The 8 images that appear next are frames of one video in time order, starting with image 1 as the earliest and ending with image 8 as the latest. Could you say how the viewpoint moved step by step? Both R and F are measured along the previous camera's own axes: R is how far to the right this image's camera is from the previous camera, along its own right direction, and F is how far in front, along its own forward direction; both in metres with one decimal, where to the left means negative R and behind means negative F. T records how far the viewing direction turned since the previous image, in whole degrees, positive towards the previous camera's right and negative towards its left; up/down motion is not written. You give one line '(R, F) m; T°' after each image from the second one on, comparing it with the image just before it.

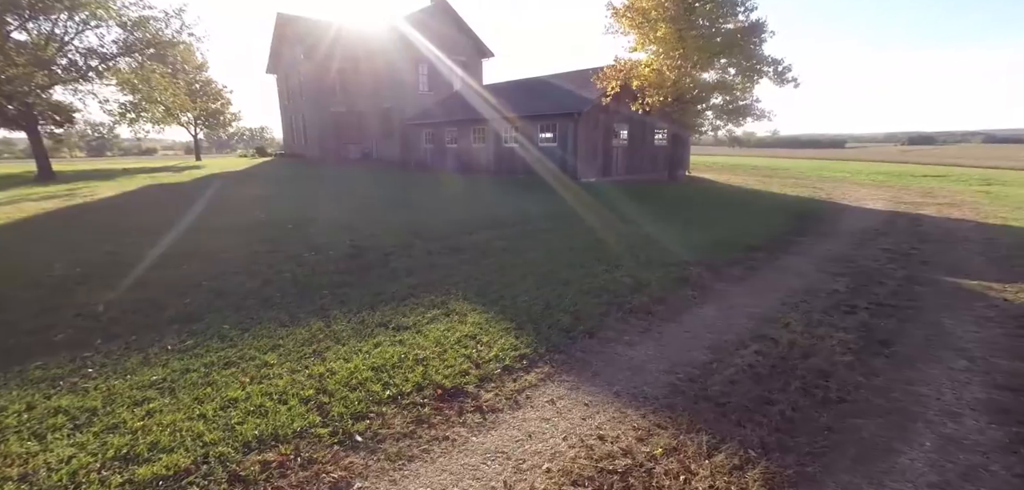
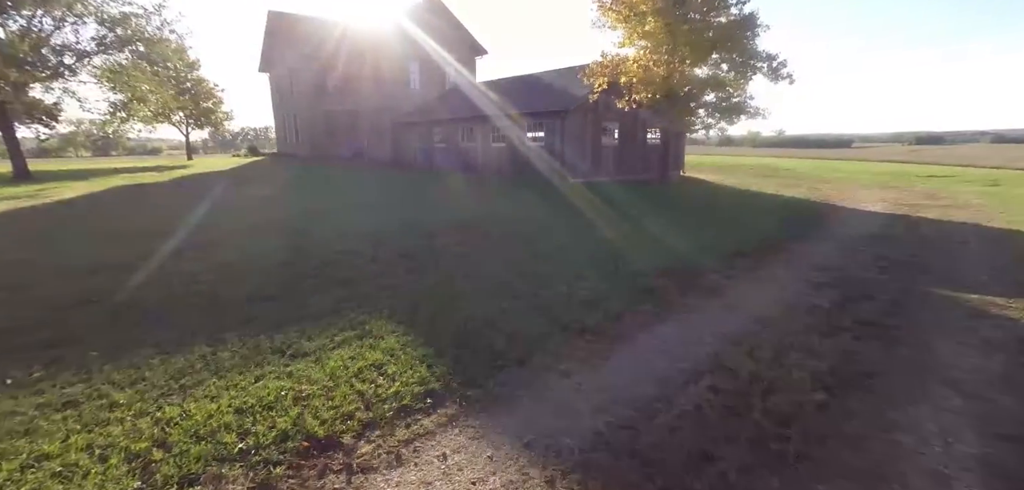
(+0.7, +0.6) m; -1°
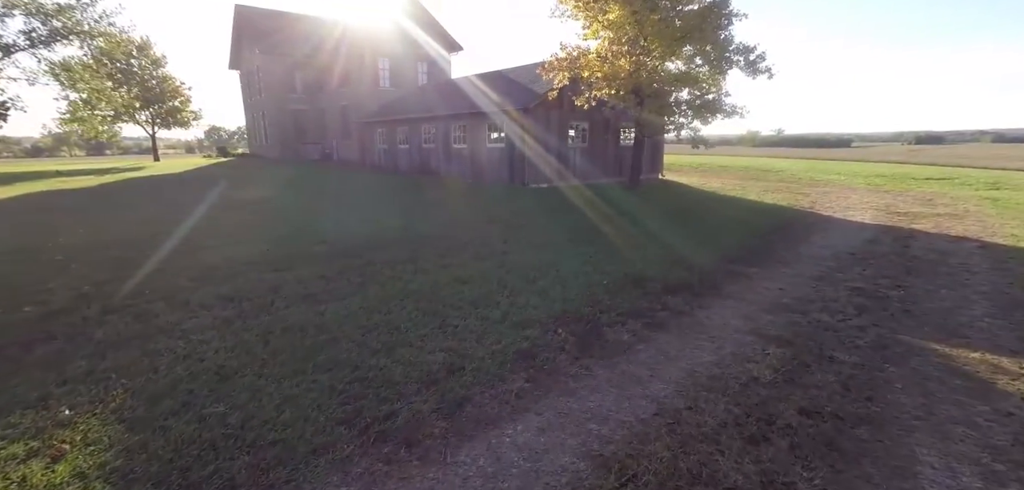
(+1.4, +1.5) m; 0°
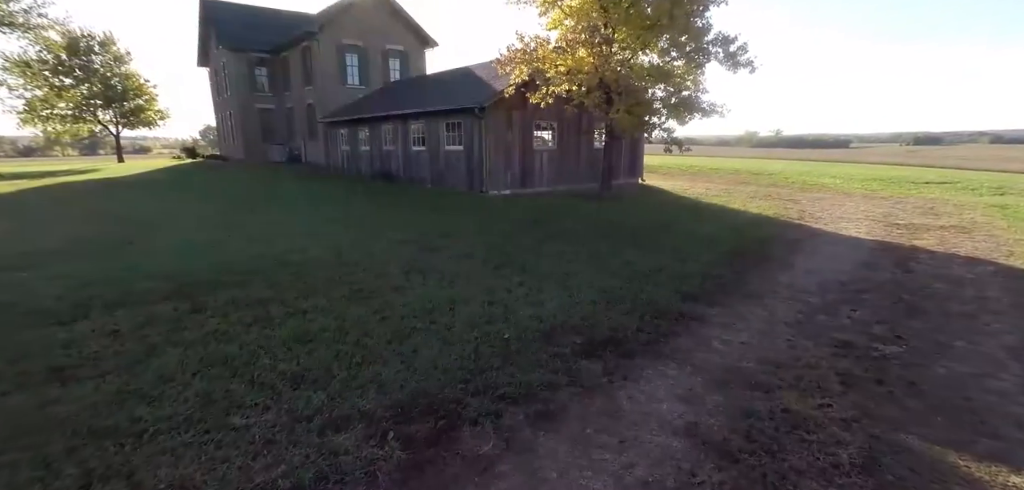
(+1.2, +1.6) m; 0°
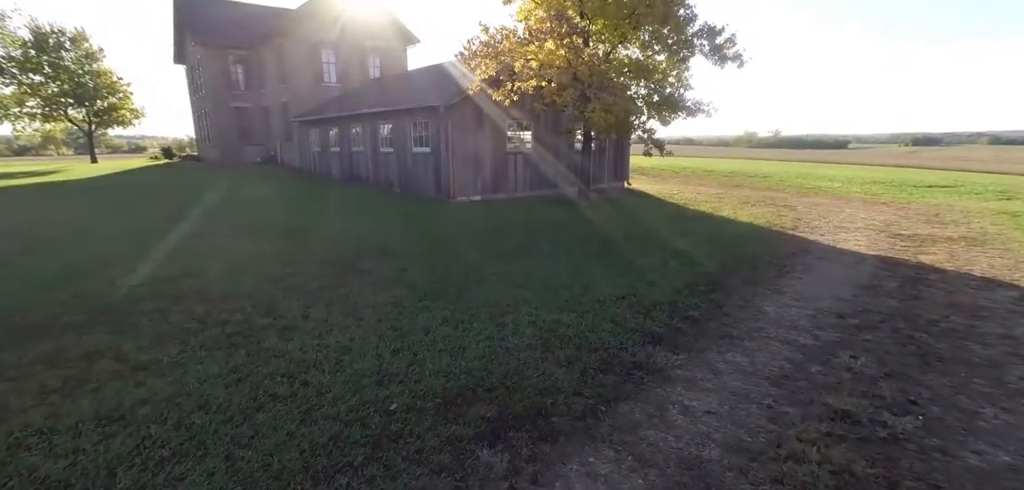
(+0.8, +1.1) m; 0°
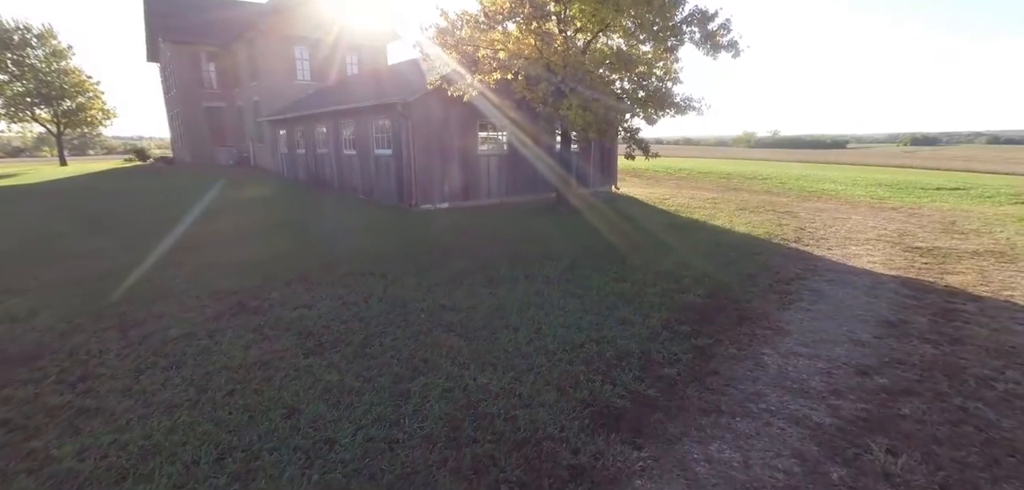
(+0.7, +1.3) m; 0°
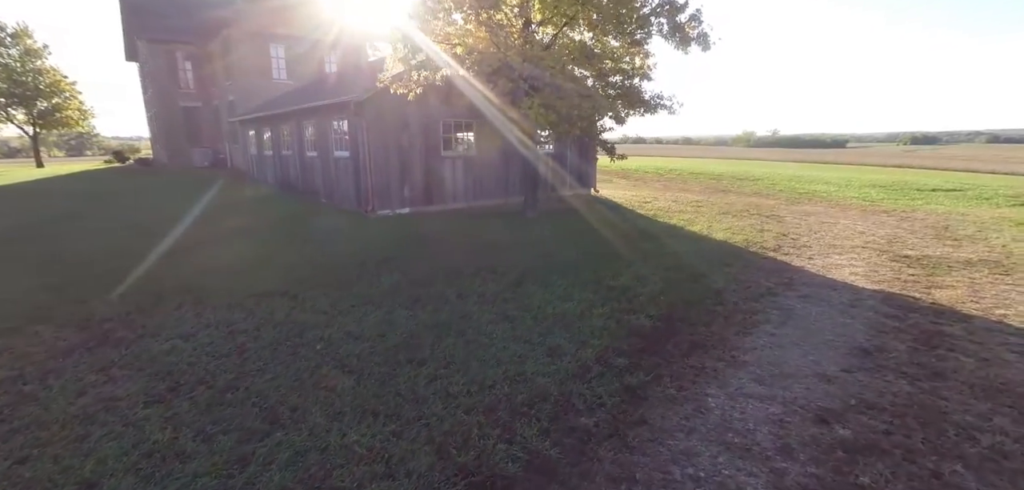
(+0.8, +0.7) m; 0°
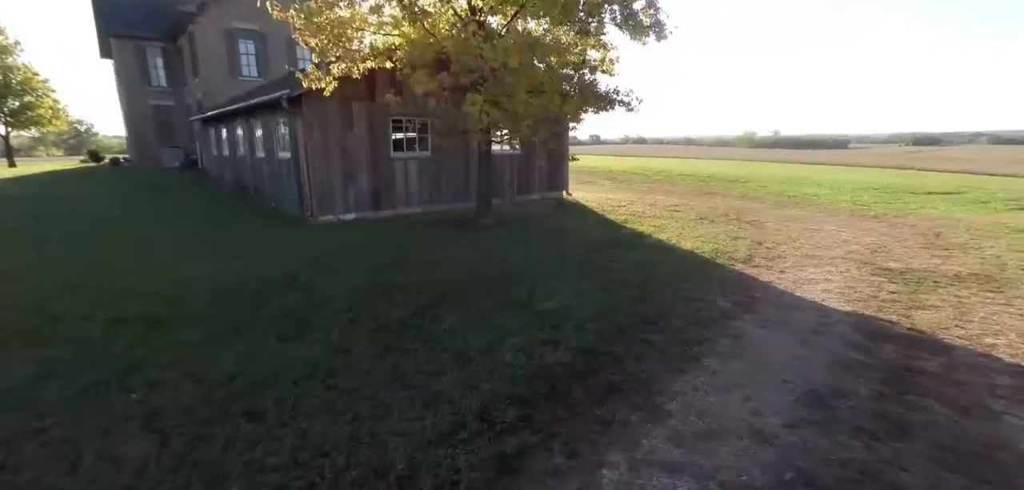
(+1.0, +0.8) m; 0°
